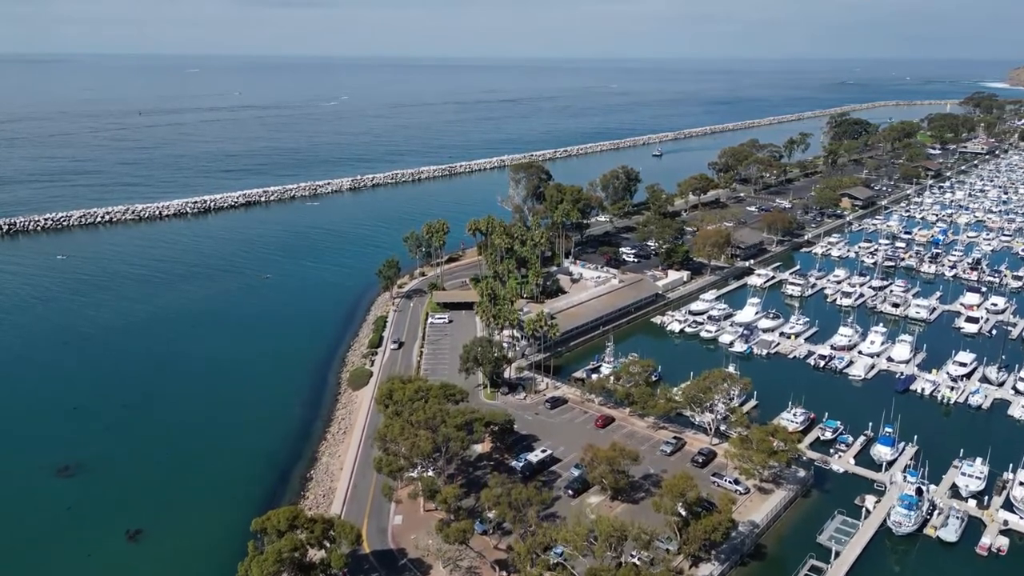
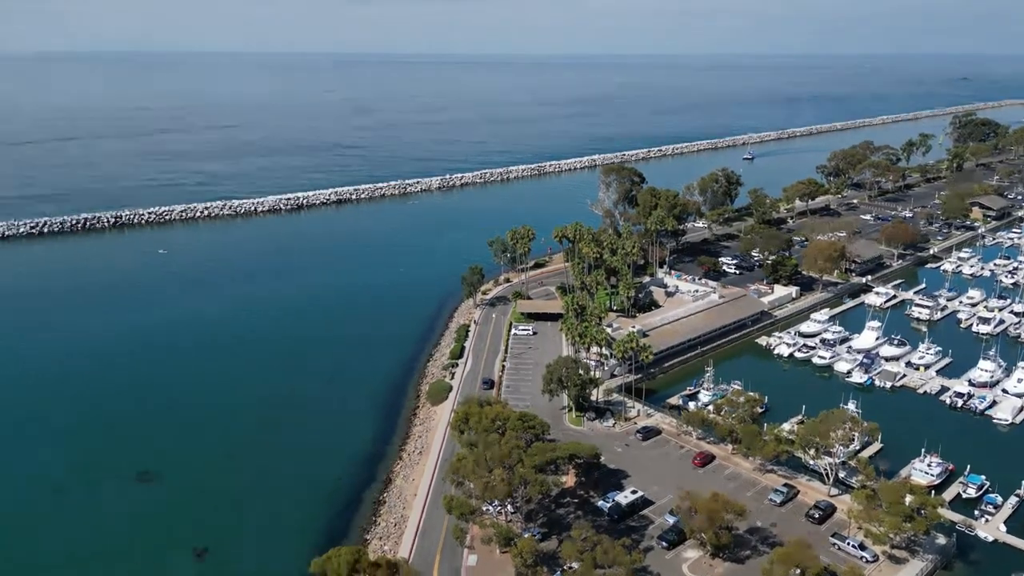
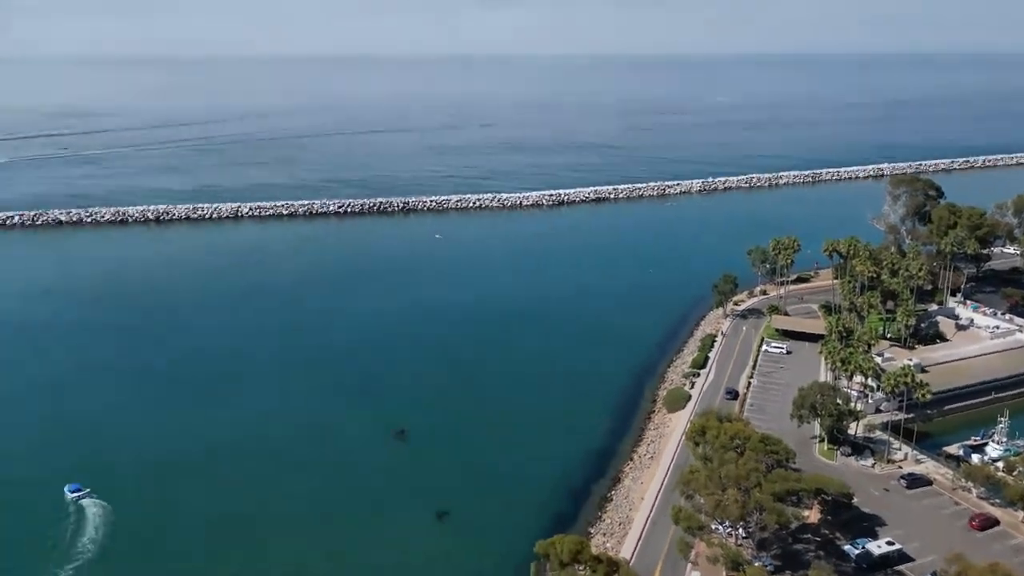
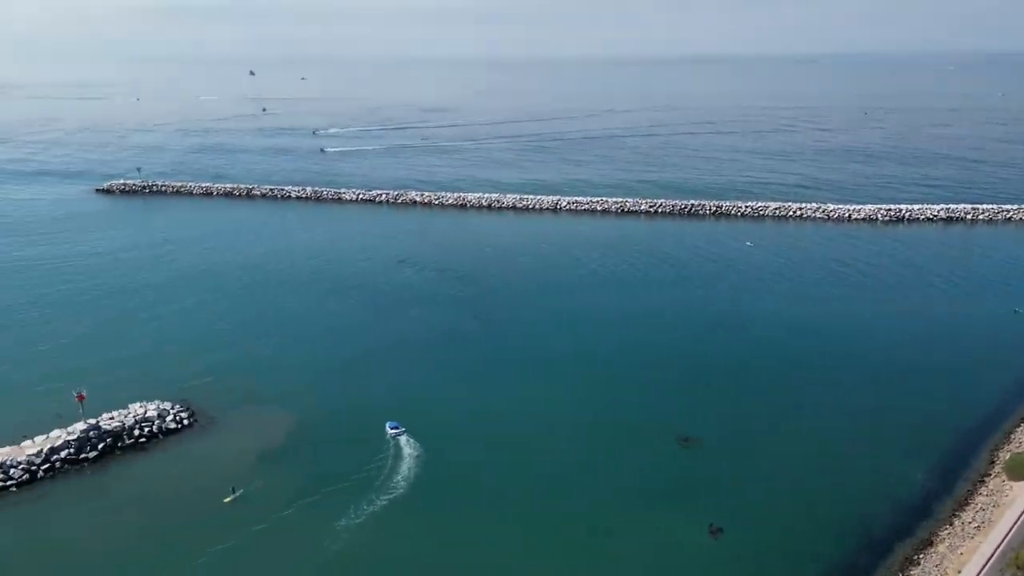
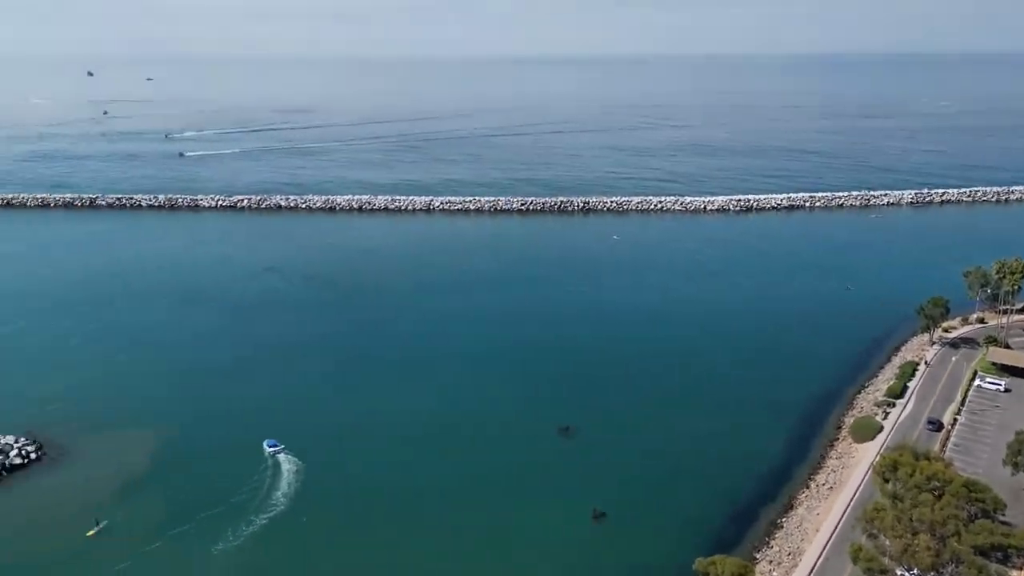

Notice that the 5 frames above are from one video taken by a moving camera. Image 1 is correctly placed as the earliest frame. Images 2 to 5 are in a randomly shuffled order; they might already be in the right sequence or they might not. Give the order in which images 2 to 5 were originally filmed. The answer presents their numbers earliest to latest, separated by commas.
2, 3, 5, 4
